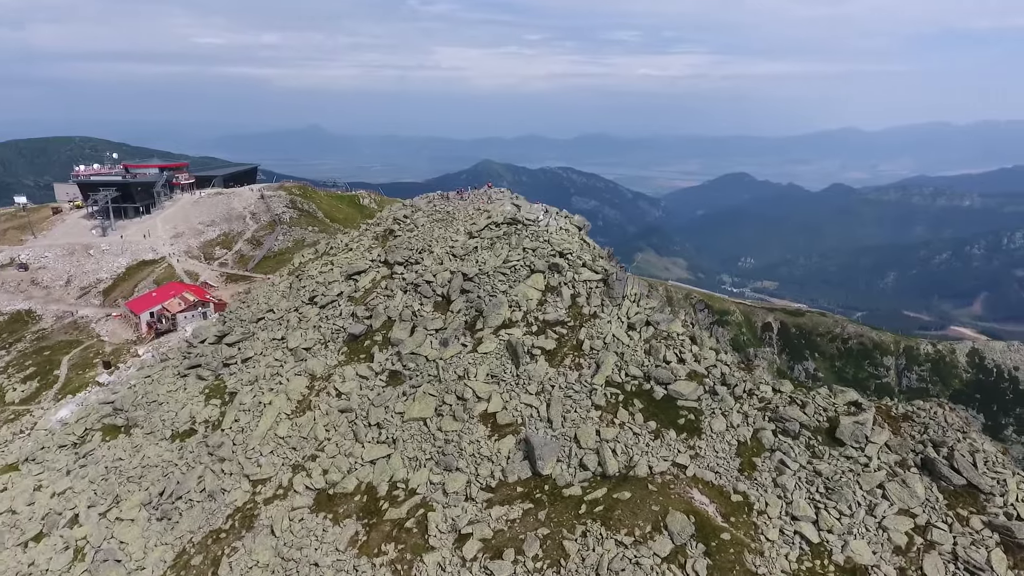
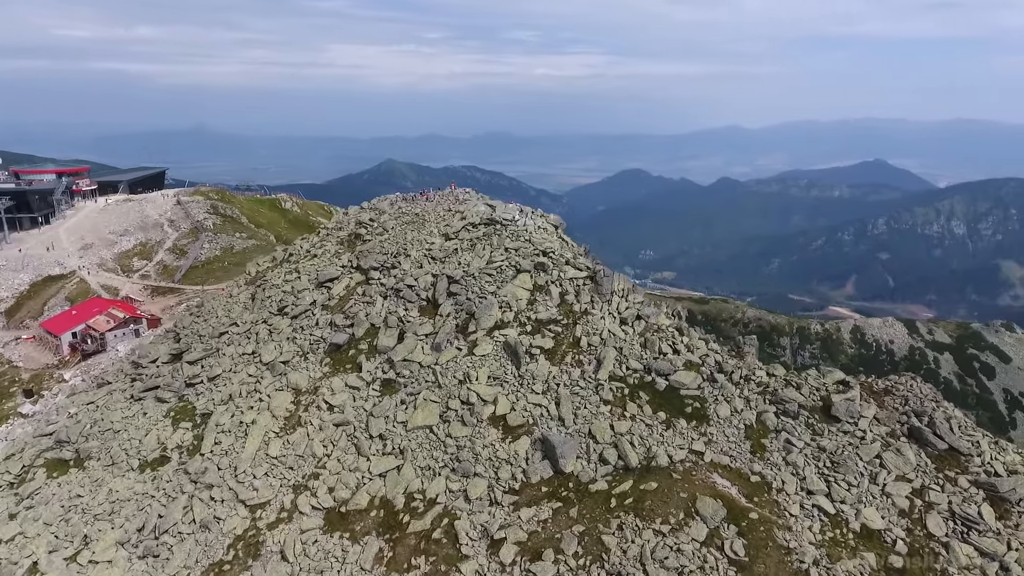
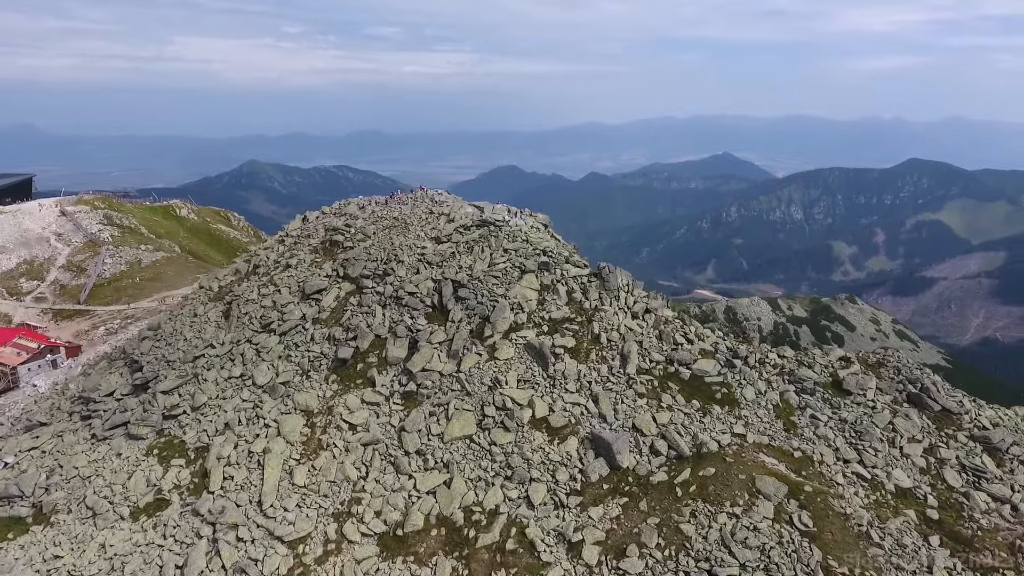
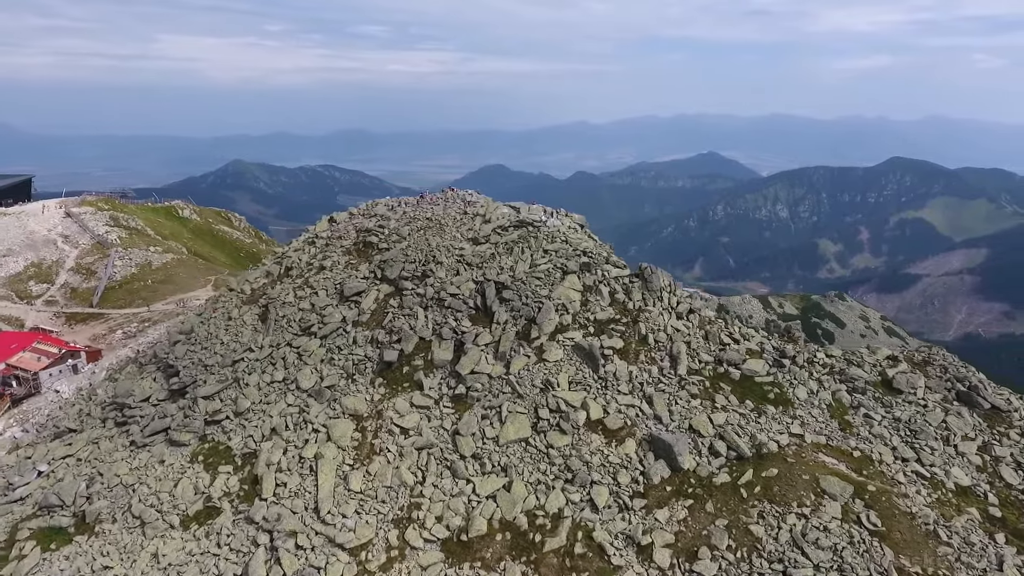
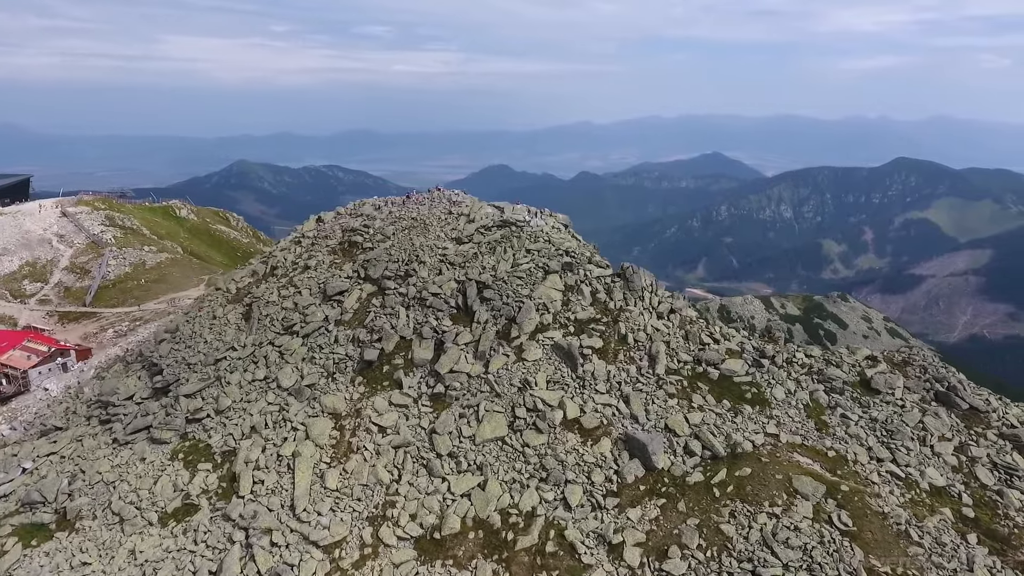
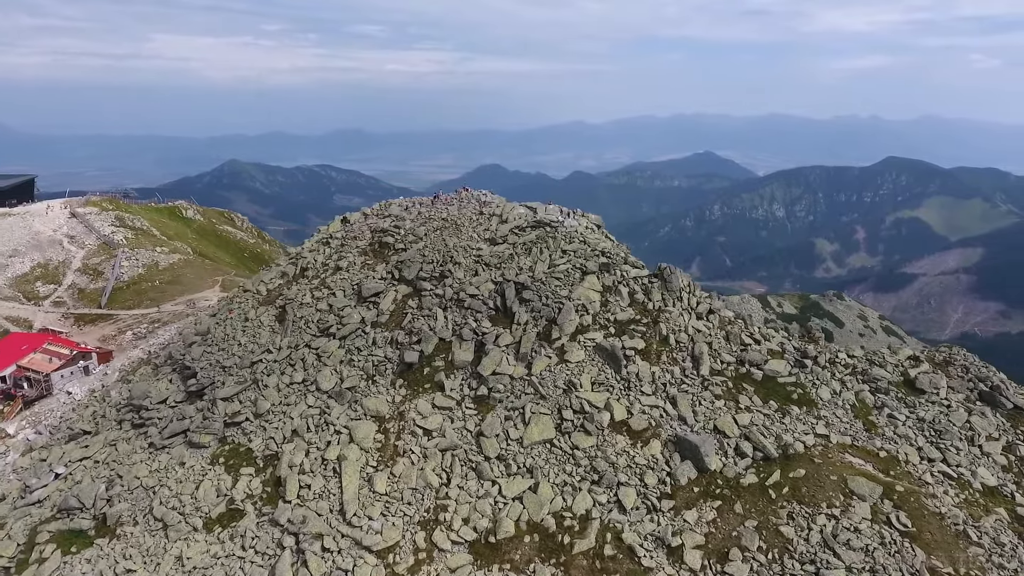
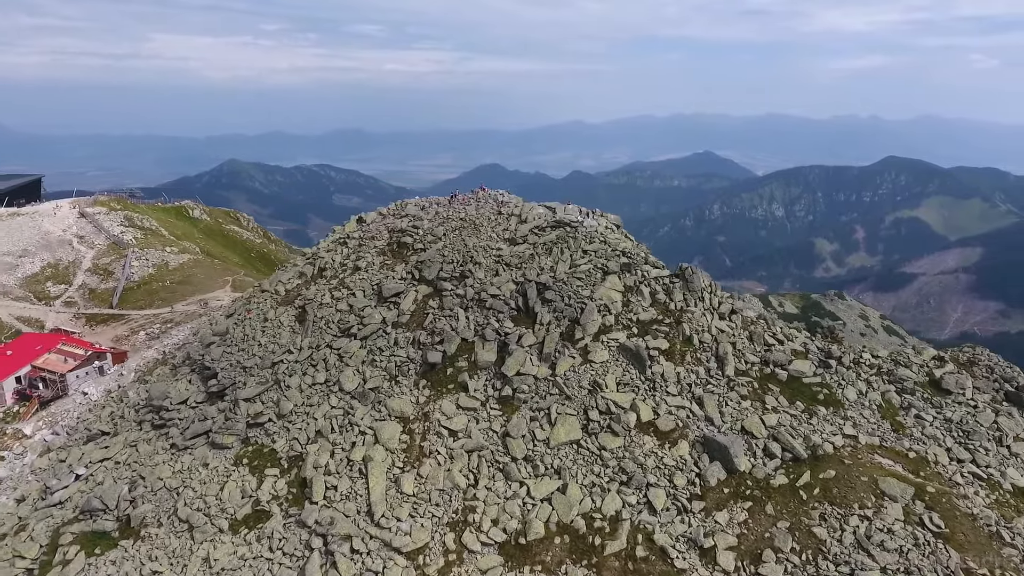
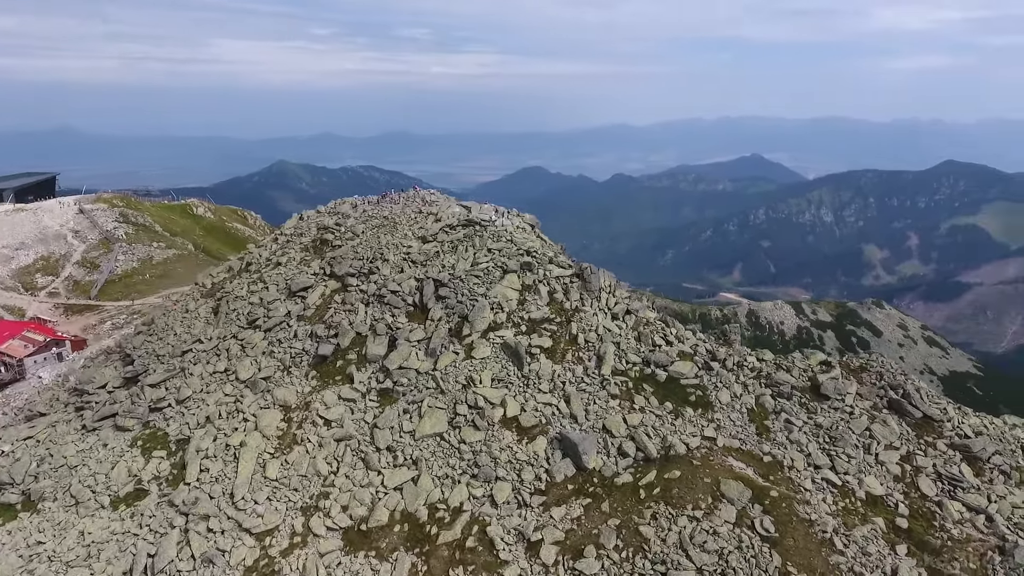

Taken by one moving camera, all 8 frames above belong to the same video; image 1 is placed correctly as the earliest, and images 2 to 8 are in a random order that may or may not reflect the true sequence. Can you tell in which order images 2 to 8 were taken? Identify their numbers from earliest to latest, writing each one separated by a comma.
2, 8, 3, 5, 4, 6, 7
